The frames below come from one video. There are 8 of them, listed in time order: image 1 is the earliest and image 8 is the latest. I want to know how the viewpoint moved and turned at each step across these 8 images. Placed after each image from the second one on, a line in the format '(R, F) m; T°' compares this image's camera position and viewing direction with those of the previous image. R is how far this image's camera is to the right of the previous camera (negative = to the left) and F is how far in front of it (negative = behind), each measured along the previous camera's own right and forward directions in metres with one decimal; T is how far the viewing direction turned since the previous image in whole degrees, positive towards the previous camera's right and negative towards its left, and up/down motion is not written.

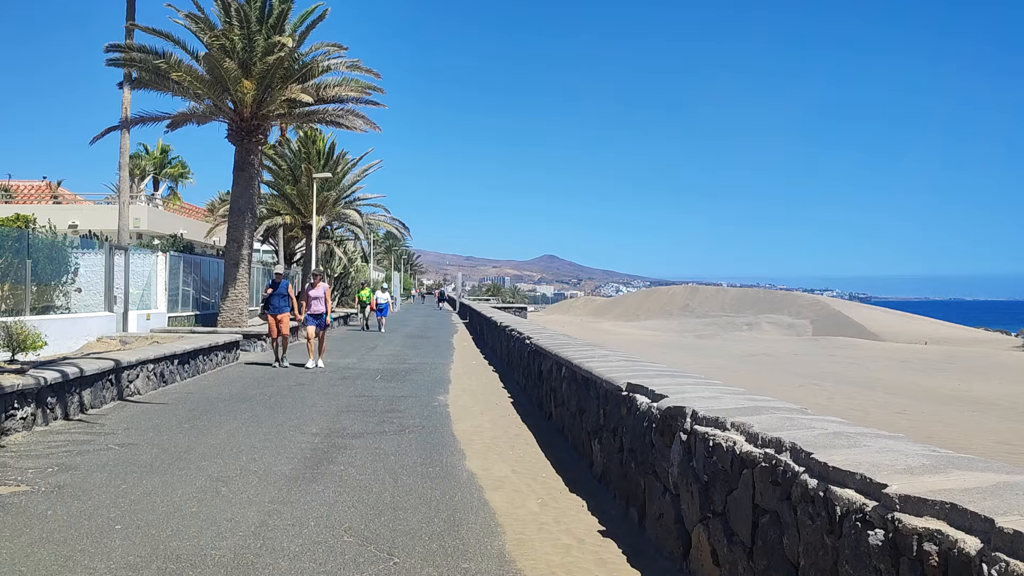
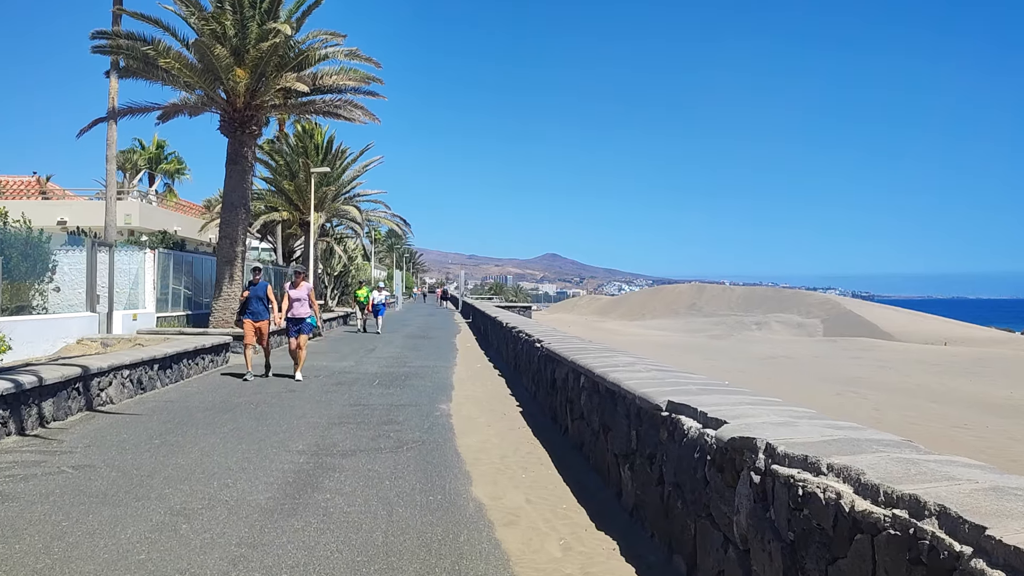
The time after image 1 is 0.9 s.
(-0.1, +0.8) m; 0°
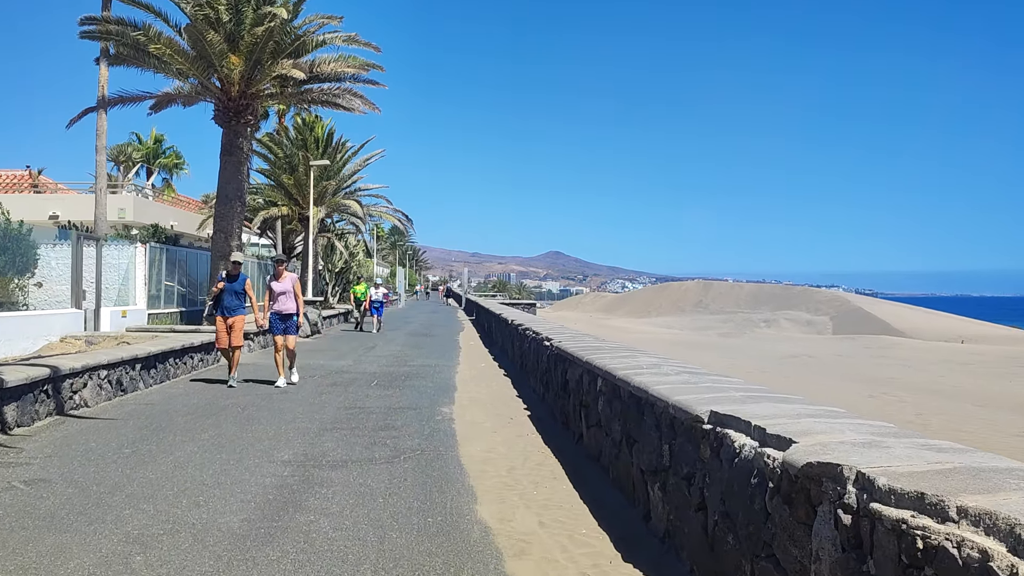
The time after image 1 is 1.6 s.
(0.0, +0.6) m; 0°
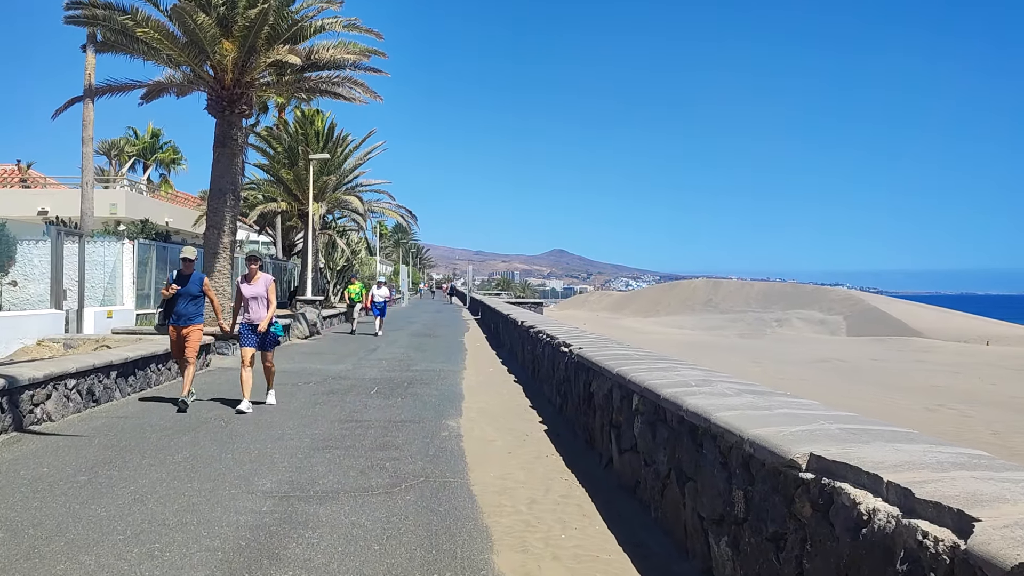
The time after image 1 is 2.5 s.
(-0.1, +0.8) m; 0°
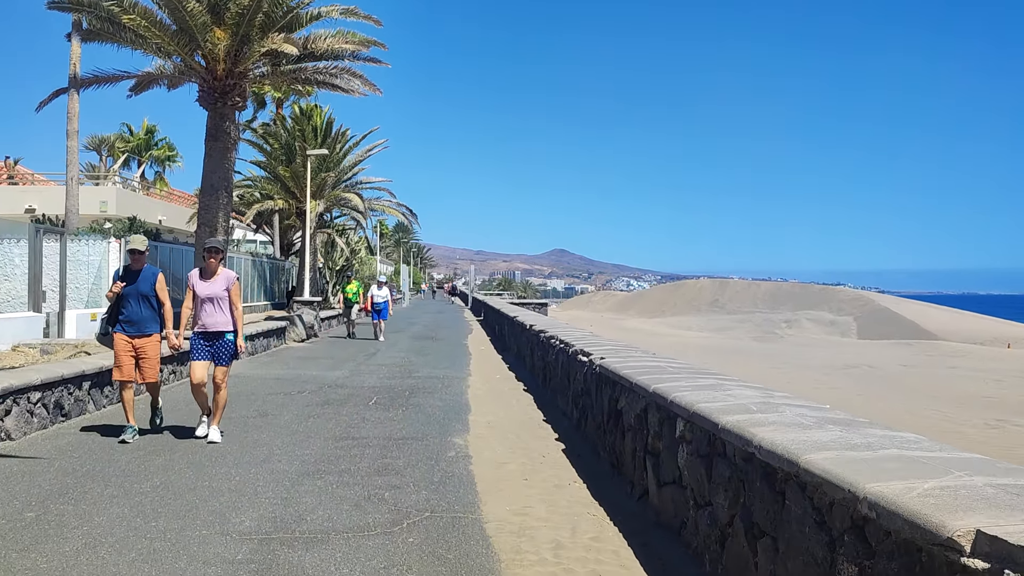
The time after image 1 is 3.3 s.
(-0.1, +0.7) m; 0°
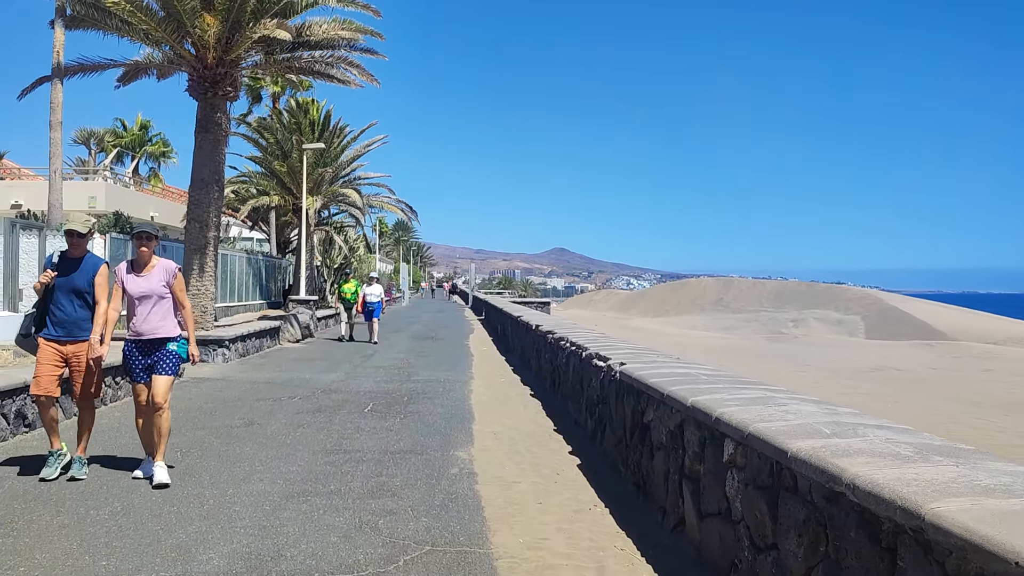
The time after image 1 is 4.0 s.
(-0.1, +0.6) m; 0°
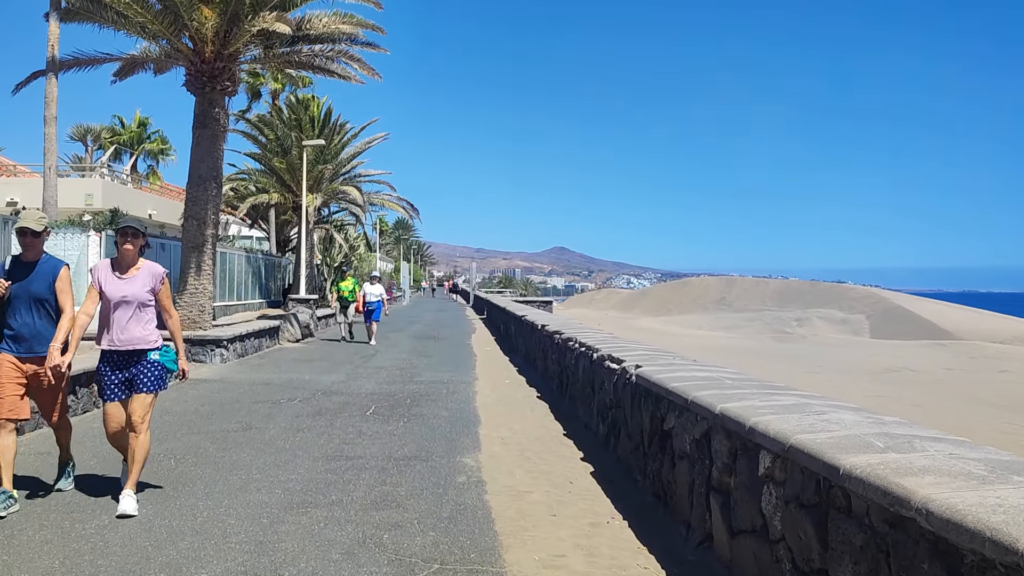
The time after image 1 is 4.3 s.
(-0.1, +0.3) m; 0°
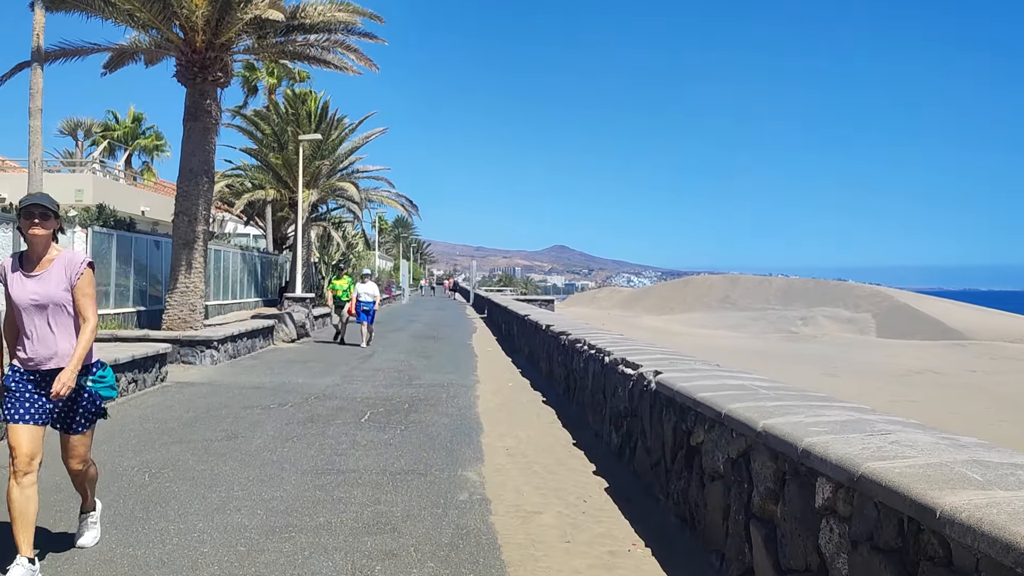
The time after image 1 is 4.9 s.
(0.0, +0.5) m; 0°
